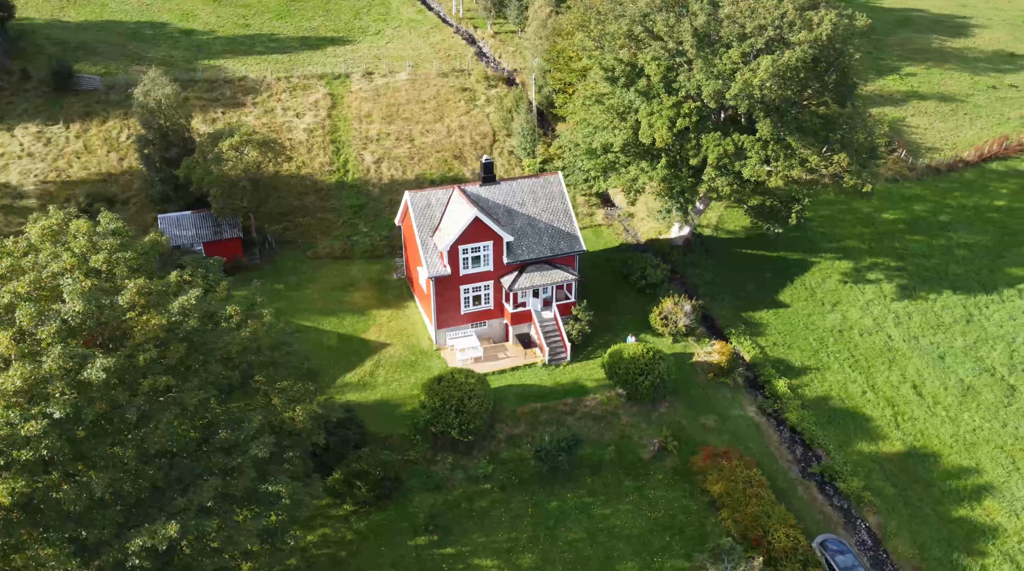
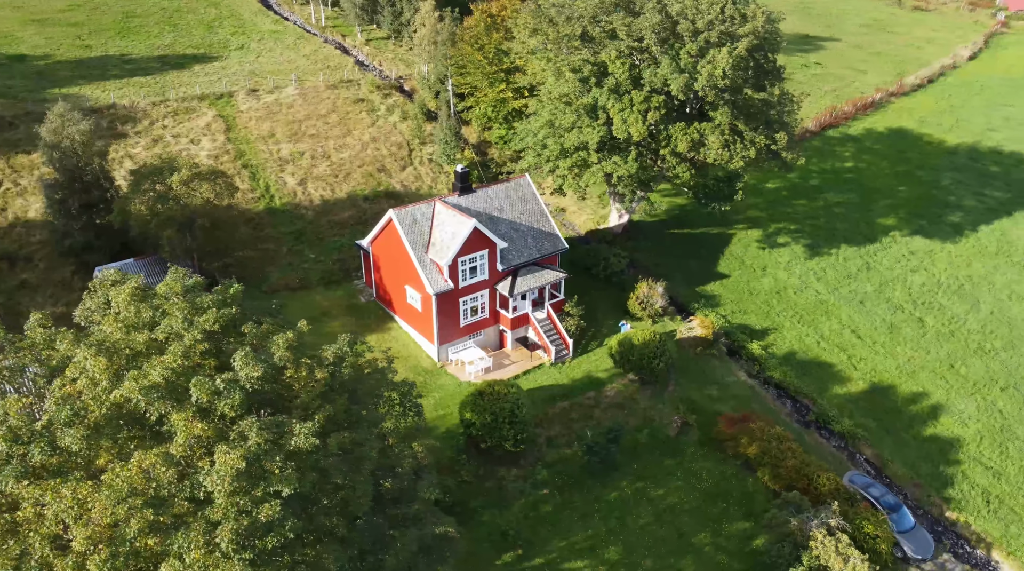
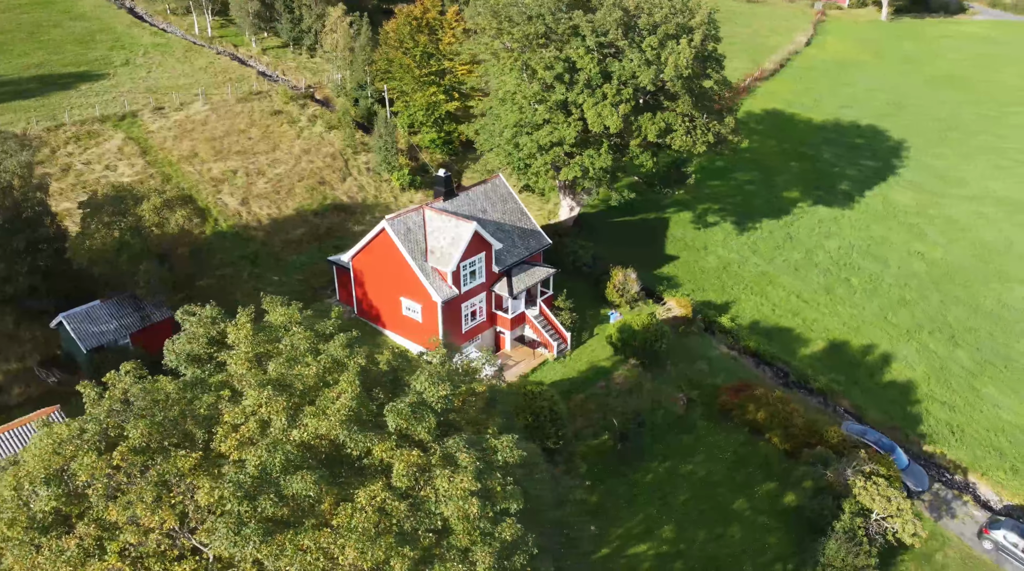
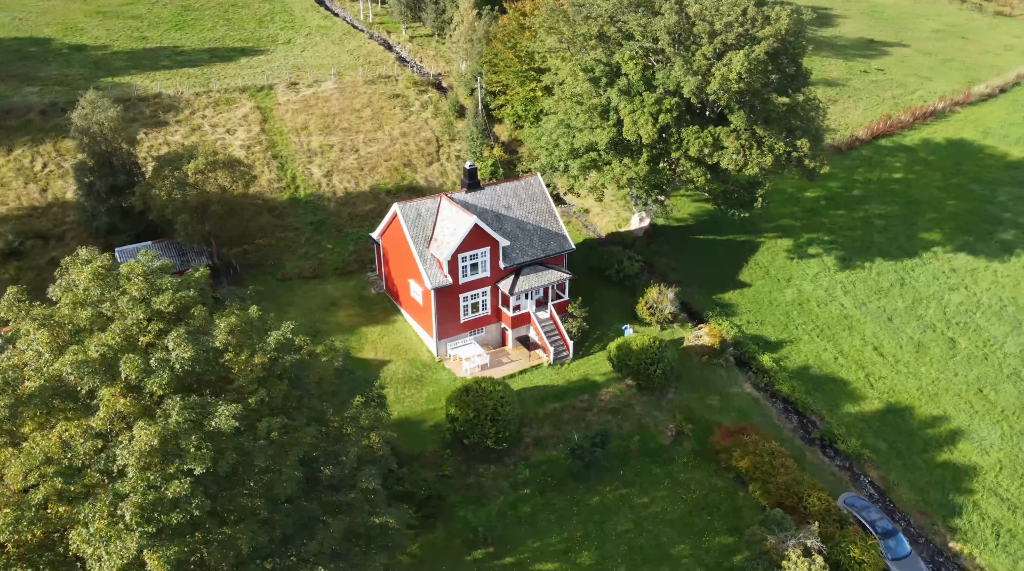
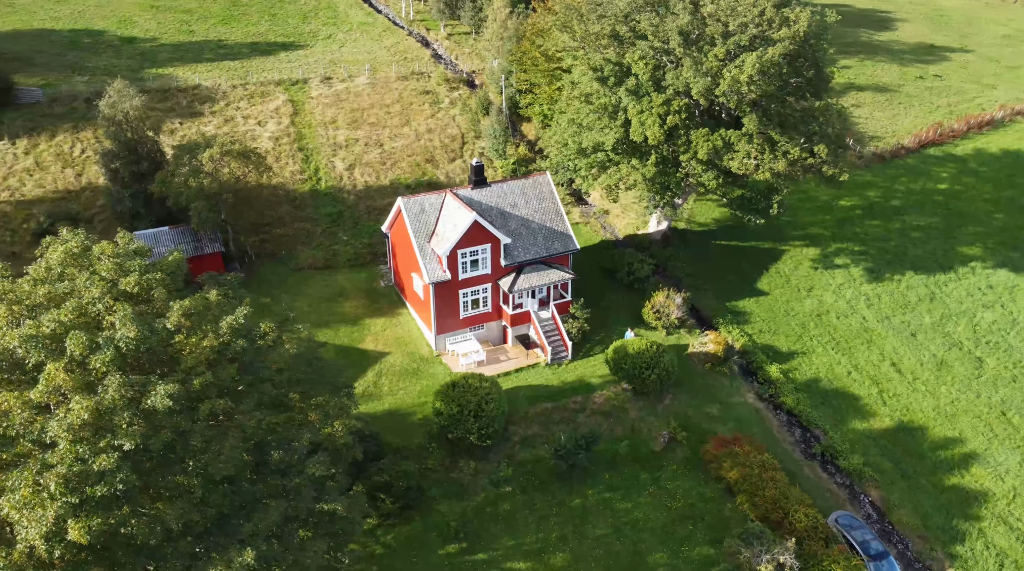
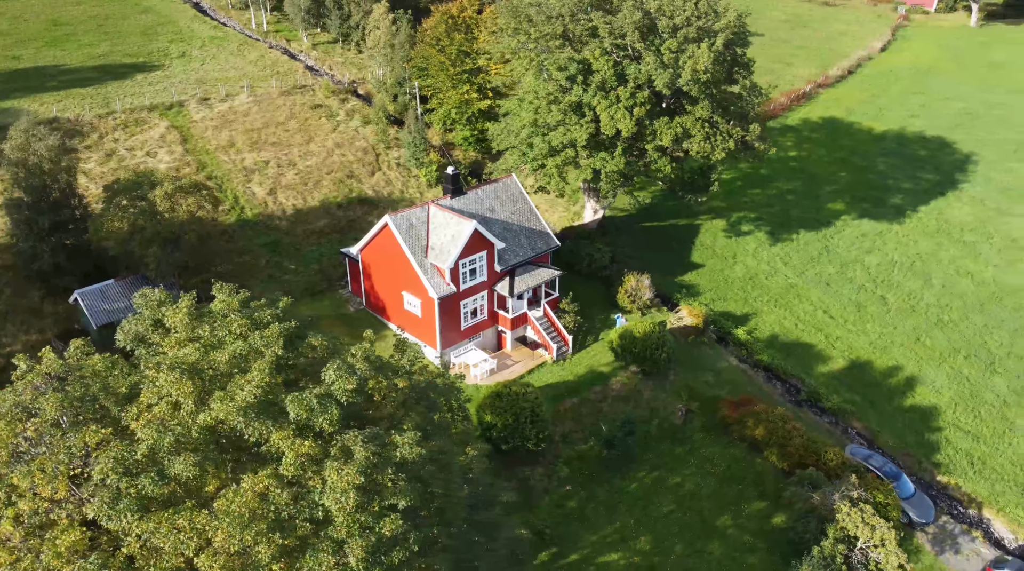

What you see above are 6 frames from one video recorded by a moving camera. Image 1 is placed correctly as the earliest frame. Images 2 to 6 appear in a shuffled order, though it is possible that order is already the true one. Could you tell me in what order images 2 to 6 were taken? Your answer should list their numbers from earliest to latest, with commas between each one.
5, 4, 2, 6, 3
